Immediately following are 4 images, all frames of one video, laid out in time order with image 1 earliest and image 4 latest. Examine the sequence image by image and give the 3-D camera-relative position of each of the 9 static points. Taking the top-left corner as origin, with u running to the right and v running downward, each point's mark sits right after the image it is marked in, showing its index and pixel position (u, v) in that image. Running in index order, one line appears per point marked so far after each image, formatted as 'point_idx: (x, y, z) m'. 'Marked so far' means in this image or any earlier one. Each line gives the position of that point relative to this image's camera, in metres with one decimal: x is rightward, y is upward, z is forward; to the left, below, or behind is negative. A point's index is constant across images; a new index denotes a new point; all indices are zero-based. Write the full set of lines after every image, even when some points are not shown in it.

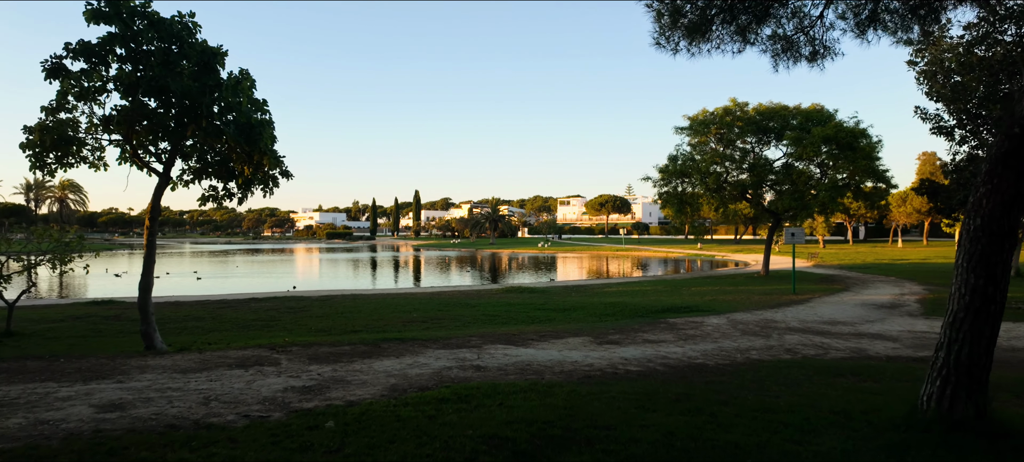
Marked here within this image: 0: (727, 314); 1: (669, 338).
0: (+6.0, -2.3, +16.1) m
1: (+3.3, -2.2, +12.0) m
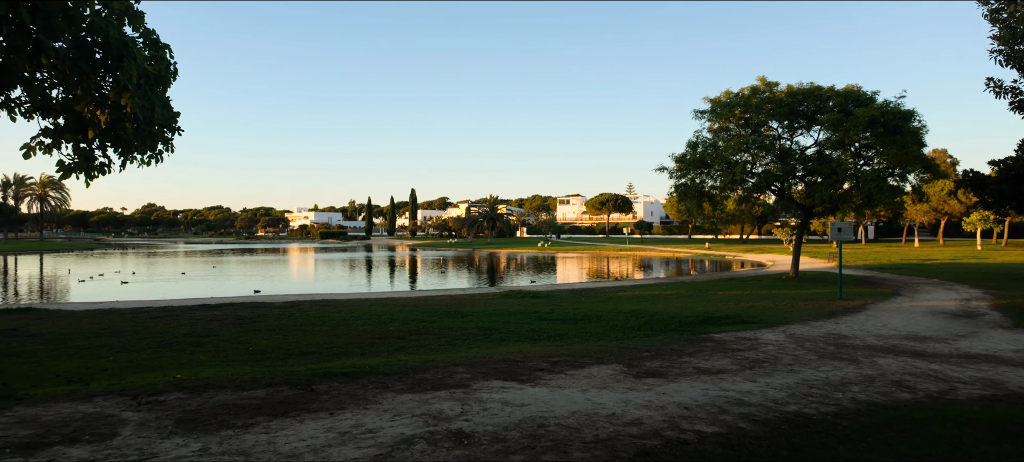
0: (+6.0, -2.2, +12.9) m
1: (+3.3, -2.1, +8.8) m
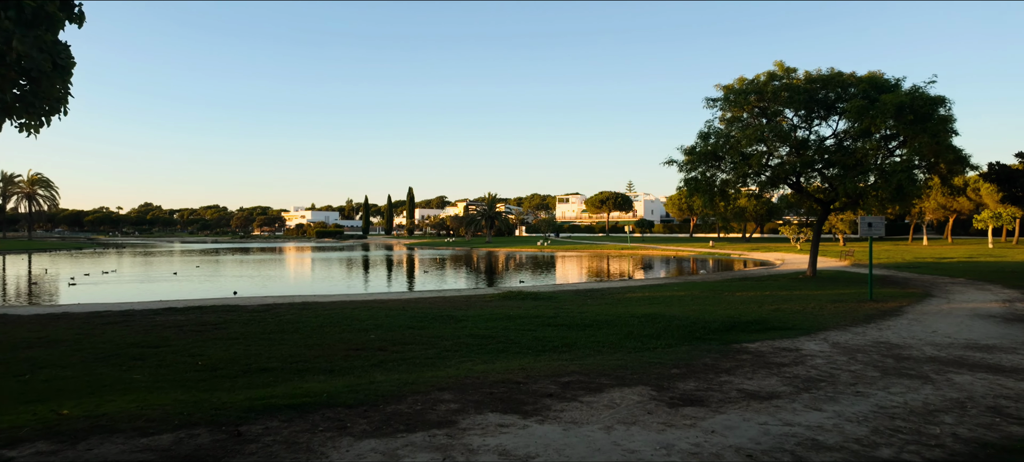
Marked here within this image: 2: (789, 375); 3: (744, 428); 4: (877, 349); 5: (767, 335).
0: (+6.0, -2.0, +11.2) m
1: (+3.3, -1.9, +7.1) m
2: (+3.8, -1.9, +7.8) m
3: (+2.2, -1.9, +5.5) m
4: (+6.4, -2.1, +10.1) m
5: (+4.9, -2.0, +11.1) m
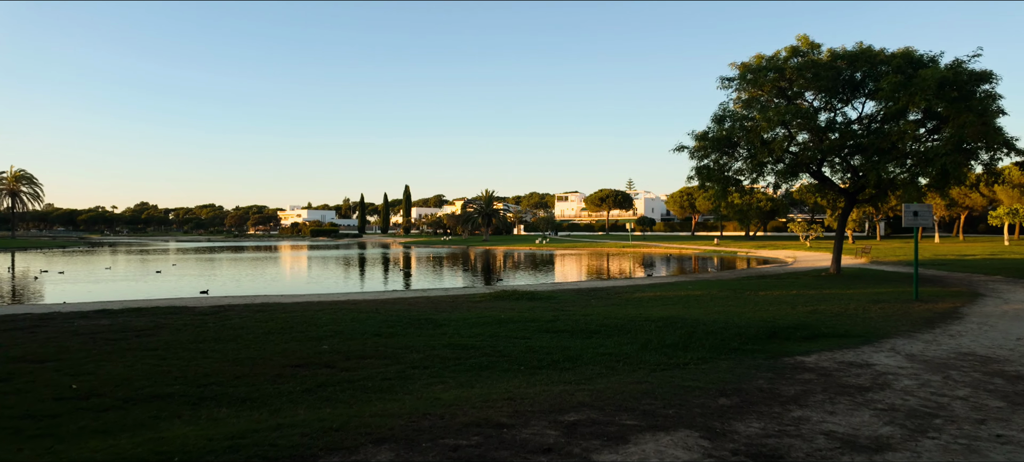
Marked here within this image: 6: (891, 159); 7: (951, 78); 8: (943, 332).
0: (+5.9, -1.8, +9.0) m
1: (+3.1, -1.7, +4.9) m
2: (+3.6, -1.7, +5.6) m
3: (+2.0, -1.6, +3.2) m
4: (+6.2, -1.8, +7.9) m
5: (+4.7, -1.7, +8.8) m
6: (+13.1, +2.5, +19.9) m
7: (+14.2, +4.9, +18.6) m
8: (+7.8, -1.8, +10.4) m
